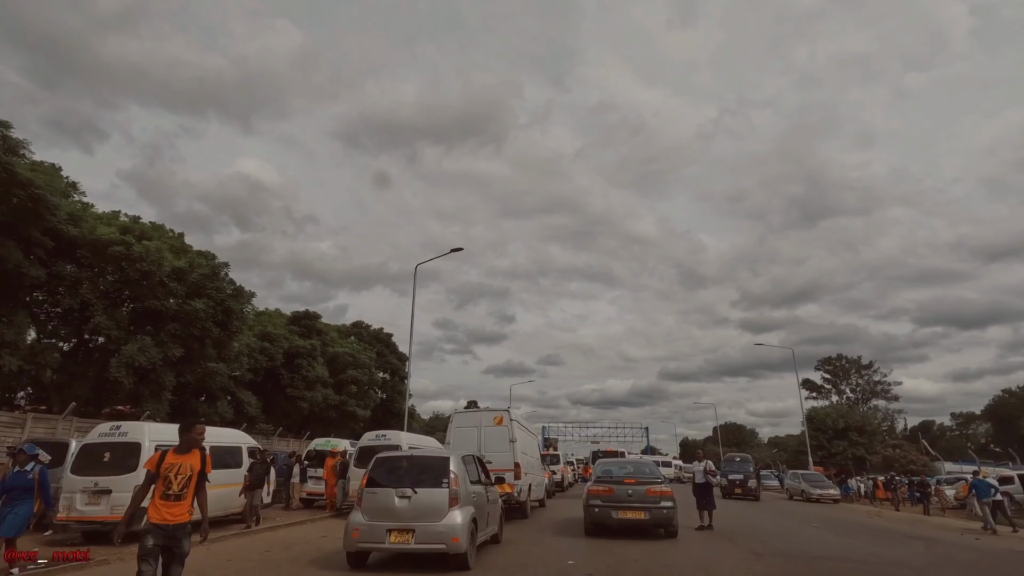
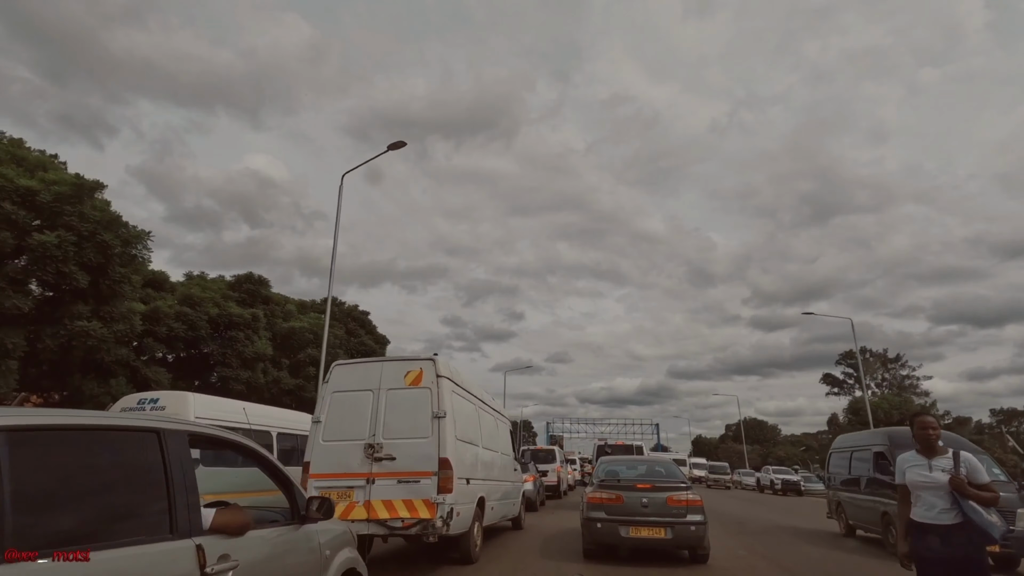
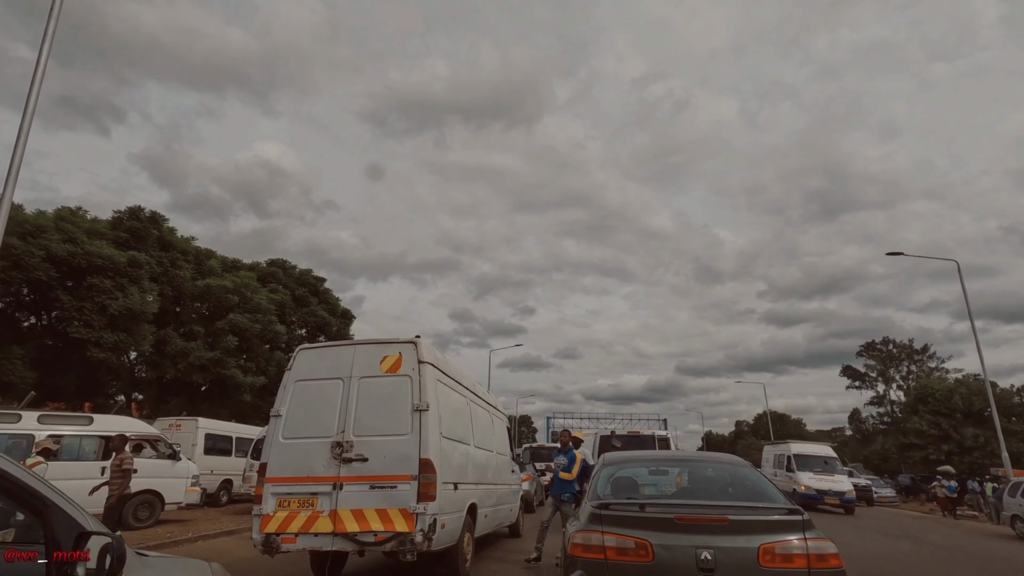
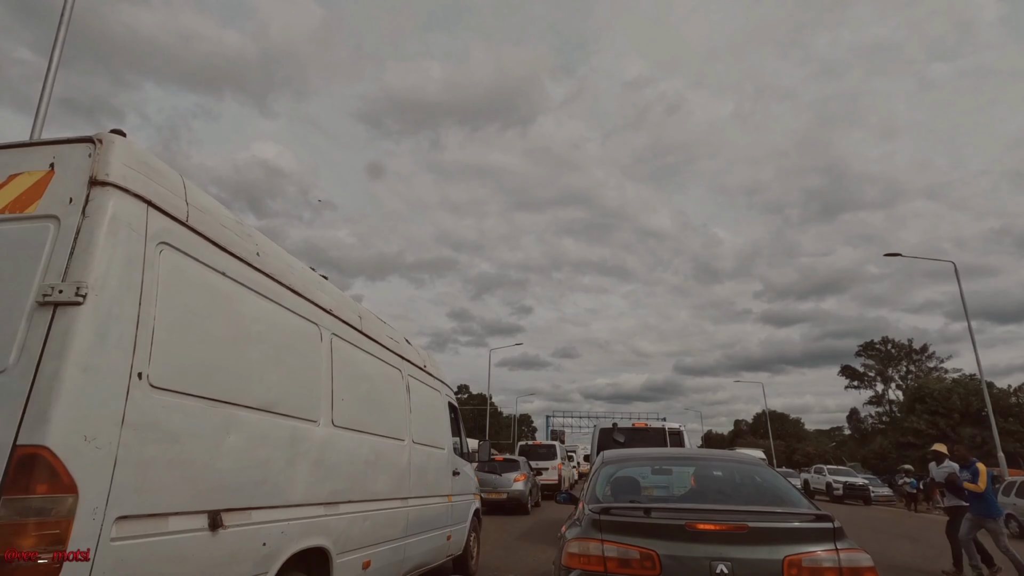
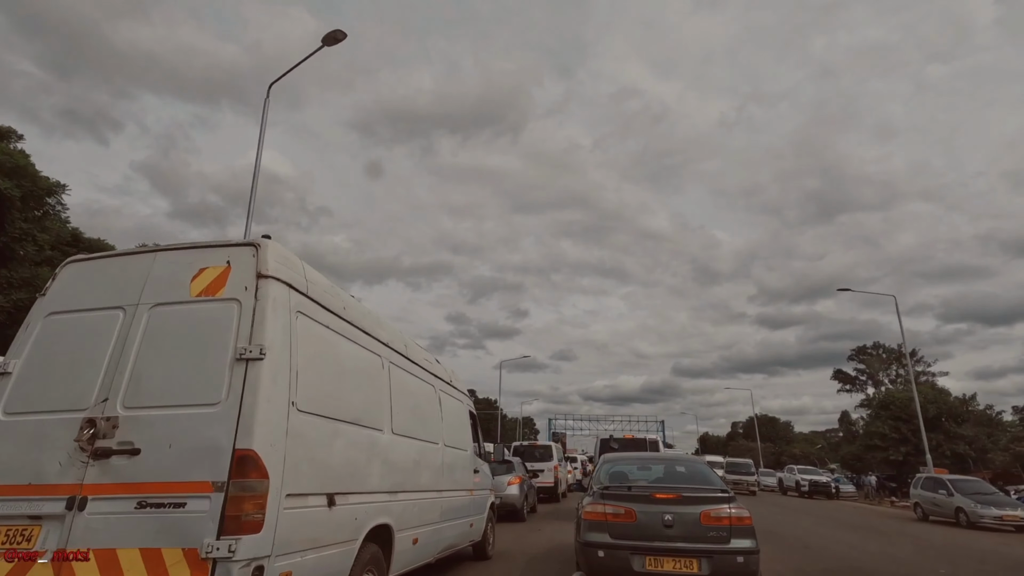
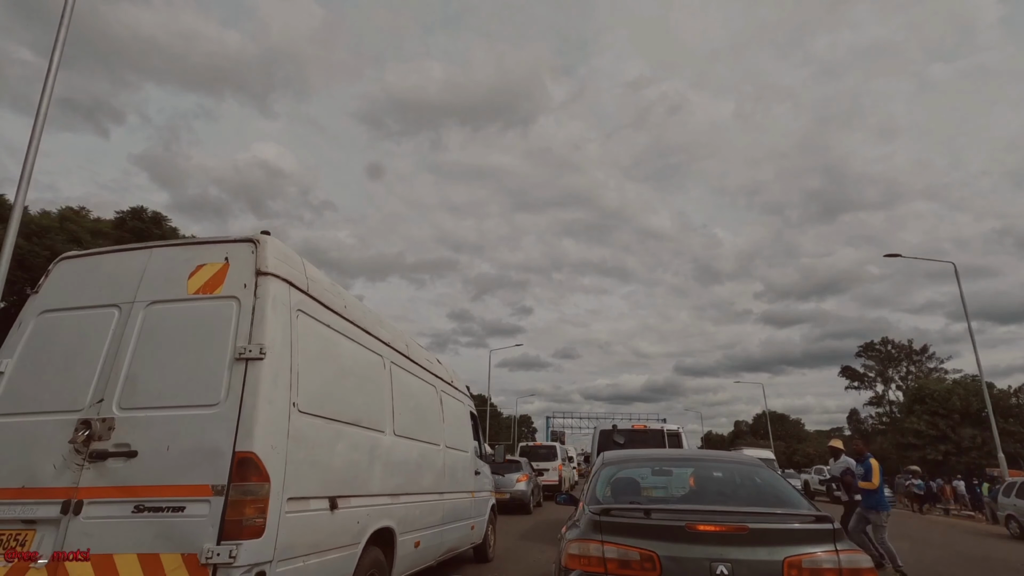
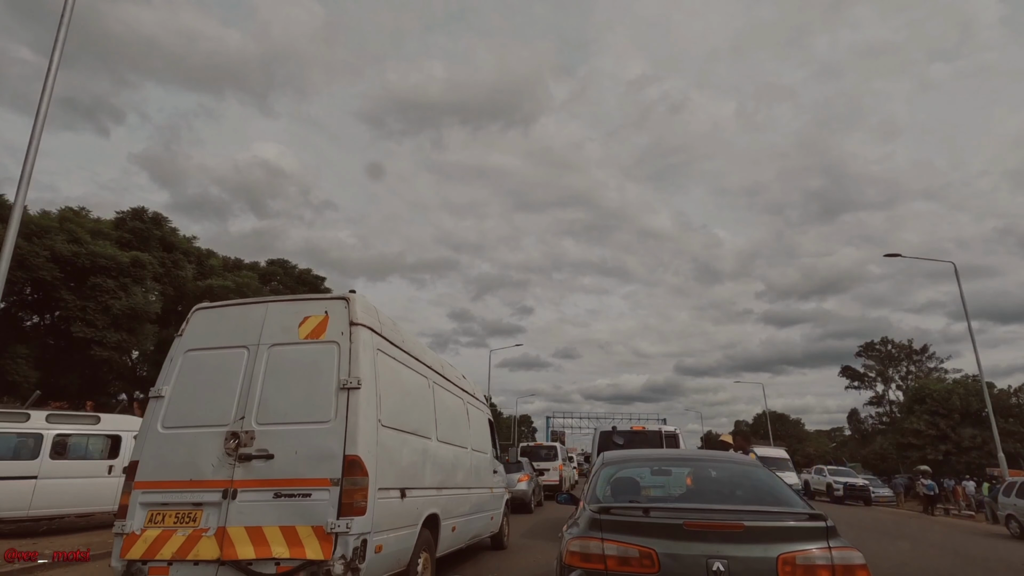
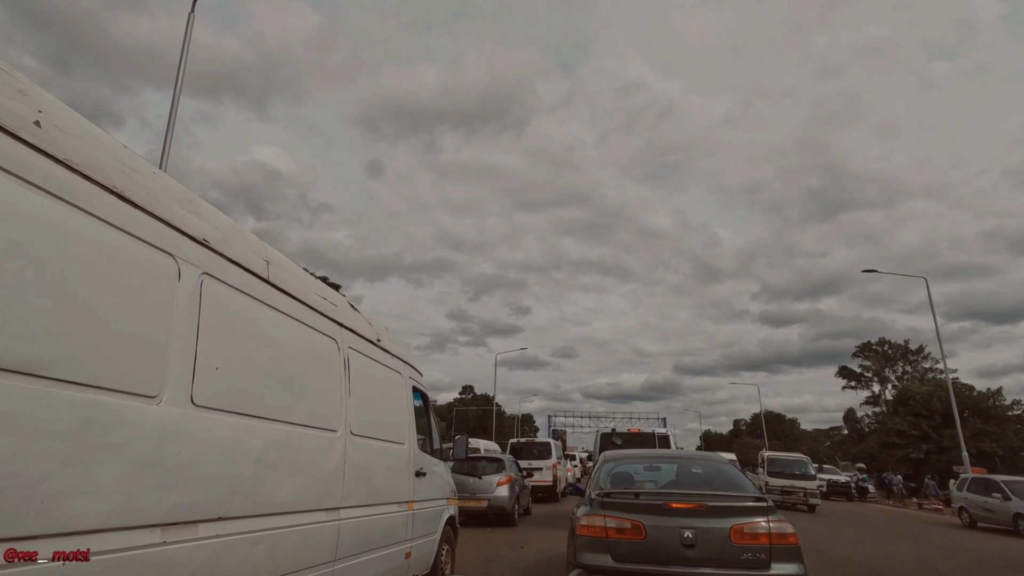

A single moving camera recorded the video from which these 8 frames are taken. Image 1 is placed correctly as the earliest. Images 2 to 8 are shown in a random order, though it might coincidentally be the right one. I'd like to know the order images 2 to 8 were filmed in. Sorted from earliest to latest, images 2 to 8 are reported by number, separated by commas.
2, 5, 8, 4, 6, 7, 3
